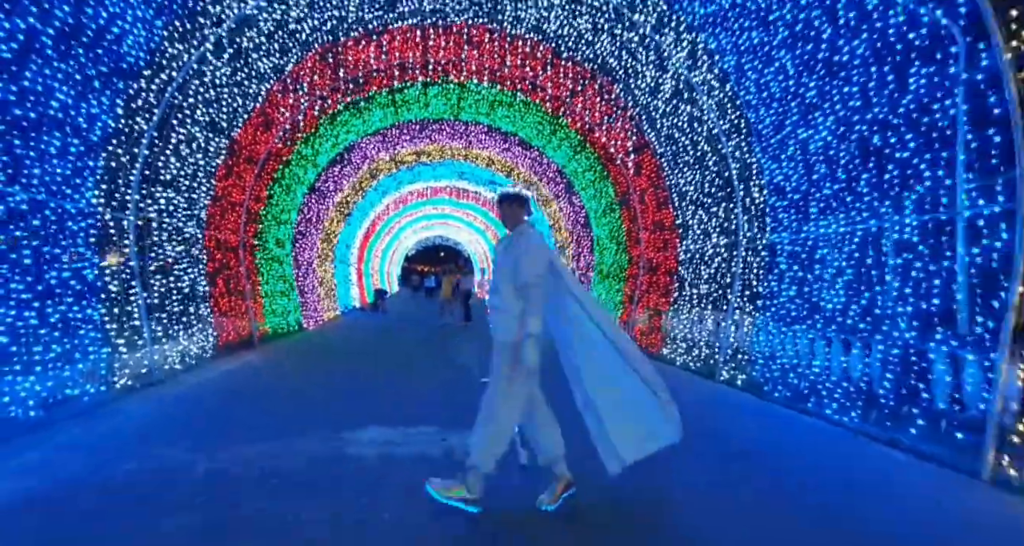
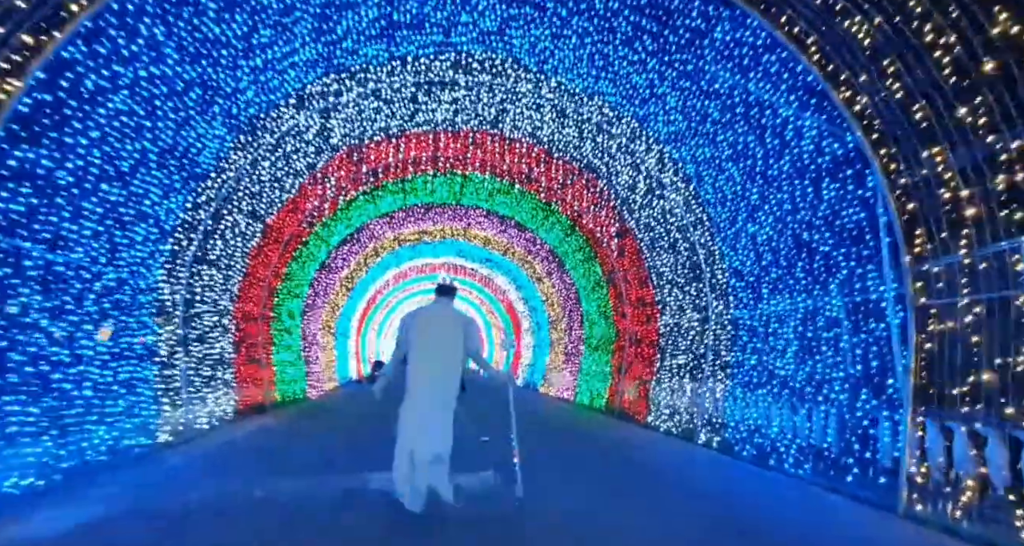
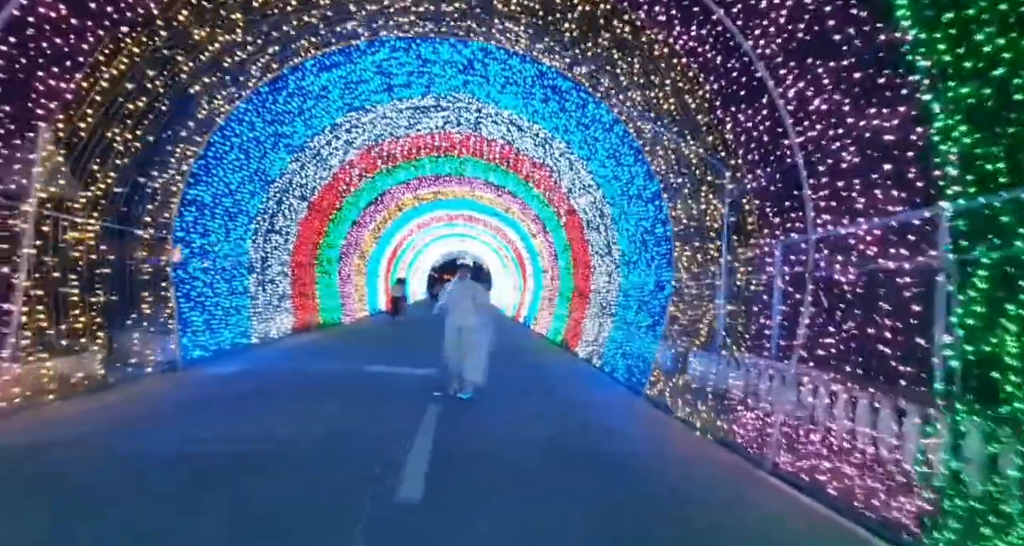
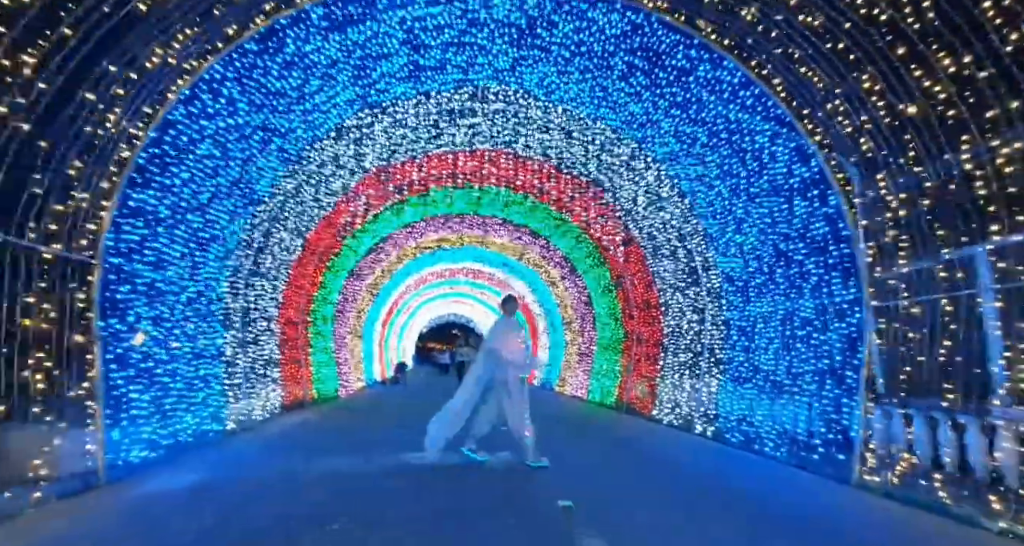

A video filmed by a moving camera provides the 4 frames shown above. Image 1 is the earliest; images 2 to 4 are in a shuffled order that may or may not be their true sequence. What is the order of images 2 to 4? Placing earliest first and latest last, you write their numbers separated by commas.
2, 4, 3
